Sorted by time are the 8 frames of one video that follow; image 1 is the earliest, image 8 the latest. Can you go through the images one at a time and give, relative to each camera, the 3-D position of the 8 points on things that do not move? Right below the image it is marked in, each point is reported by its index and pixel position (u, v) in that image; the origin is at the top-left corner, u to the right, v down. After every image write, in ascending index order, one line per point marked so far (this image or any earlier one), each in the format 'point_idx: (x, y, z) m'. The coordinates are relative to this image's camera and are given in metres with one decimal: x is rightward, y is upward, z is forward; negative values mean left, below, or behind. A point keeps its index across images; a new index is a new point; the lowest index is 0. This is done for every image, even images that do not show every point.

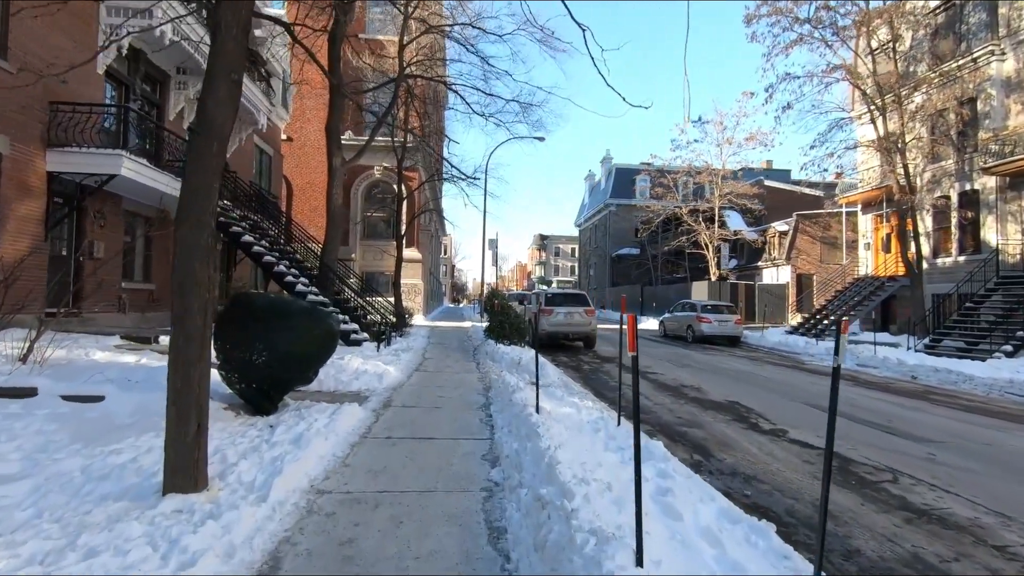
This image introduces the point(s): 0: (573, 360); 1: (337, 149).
0: (+1.8, -2.1, +15.9) m
1: (-5.4, +4.2, +16.3) m
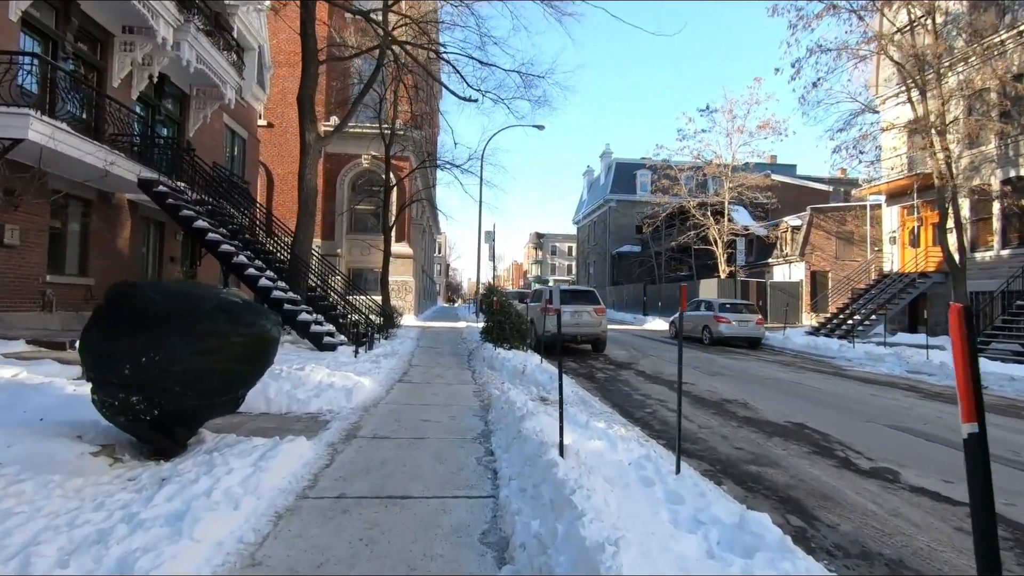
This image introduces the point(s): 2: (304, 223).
0: (+1.8, -2.0, +13.8) m
1: (-5.3, +4.4, +14.2) m
2: (-5.4, +1.7, +14.1) m
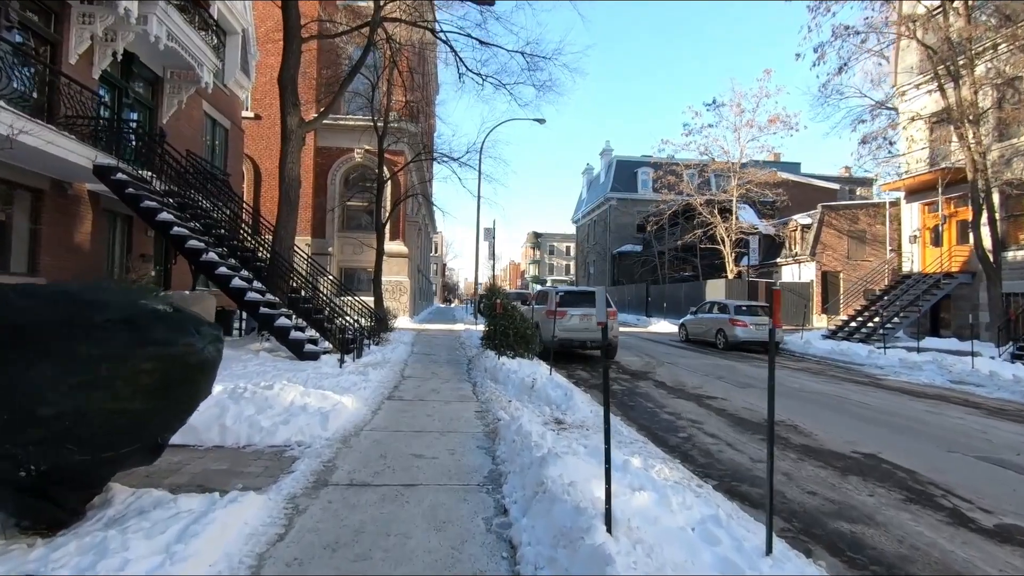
0: (+1.9, -2.0, +12.5) m
1: (-5.2, +4.3, +12.8) m
2: (-5.3, +1.7, +12.7) m
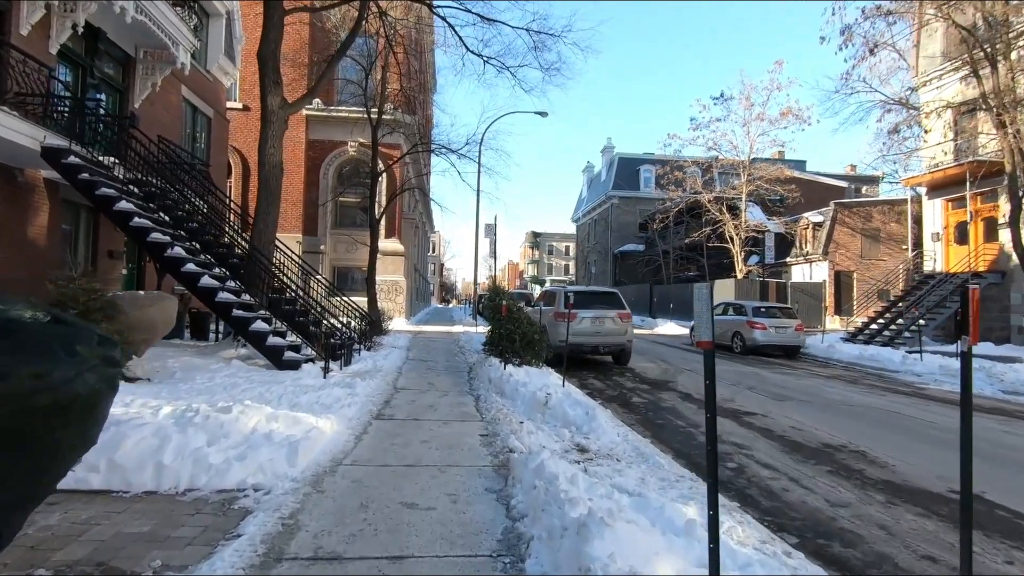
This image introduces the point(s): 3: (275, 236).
0: (+2.1, -2.0, +11.2) m
1: (-5.1, +4.3, +11.5) m
2: (-5.2, +1.7, +11.4) m
3: (-5.1, +1.1, +11.5) m
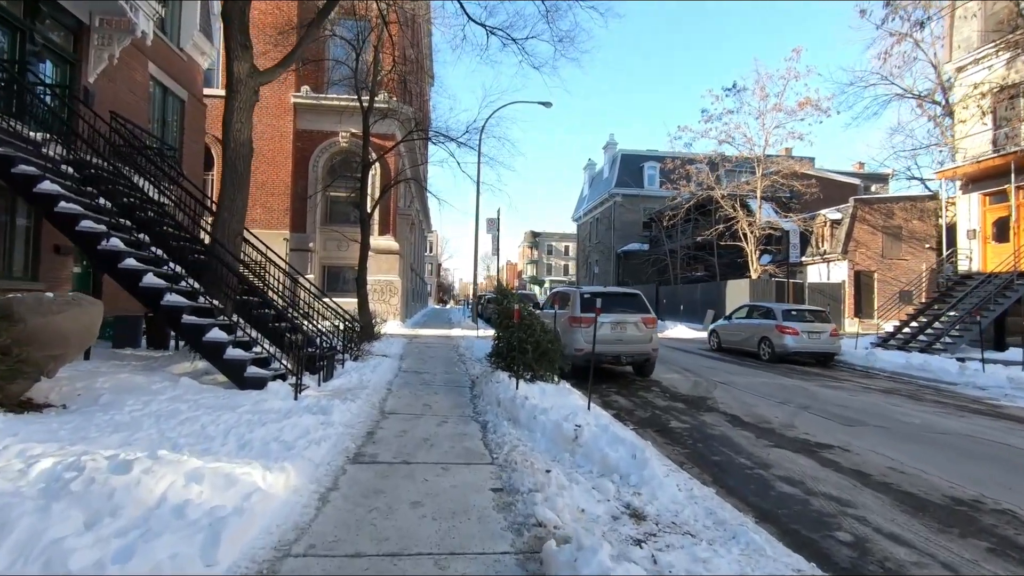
0: (+2.2, -2.1, +9.5) m
1: (-4.9, +4.3, +9.7) m
2: (-5.0, +1.7, +9.6) m
3: (-4.9, +1.1, +9.7) m
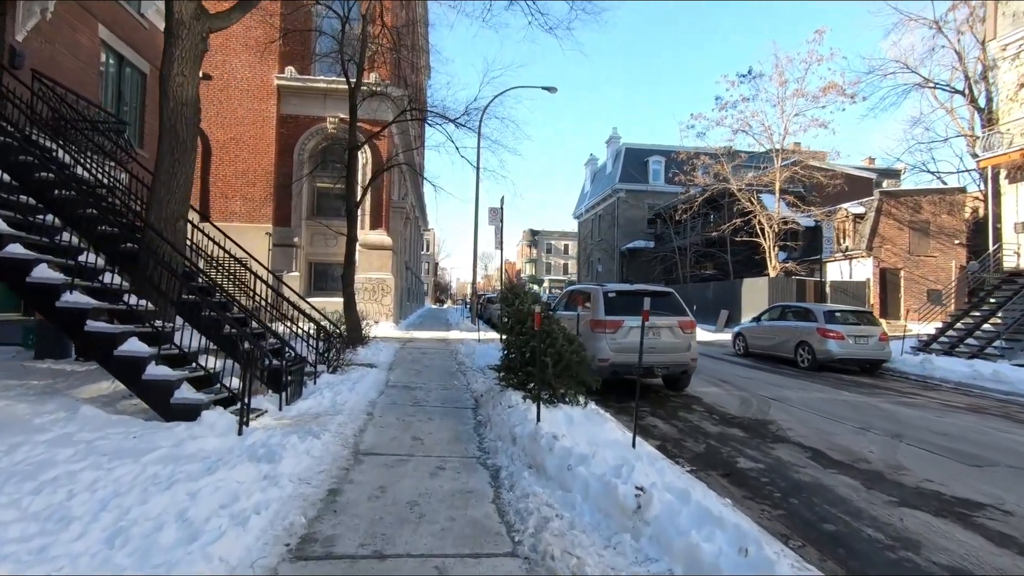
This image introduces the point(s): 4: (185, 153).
0: (+2.4, -2.0, +7.6) m
1: (-4.7, +4.4, +7.7) m
2: (-4.8, +1.7, +7.6) m
3: (-4.7, +1.1, +7.7) m
4: (-4.6, +1.9, +7.7) m
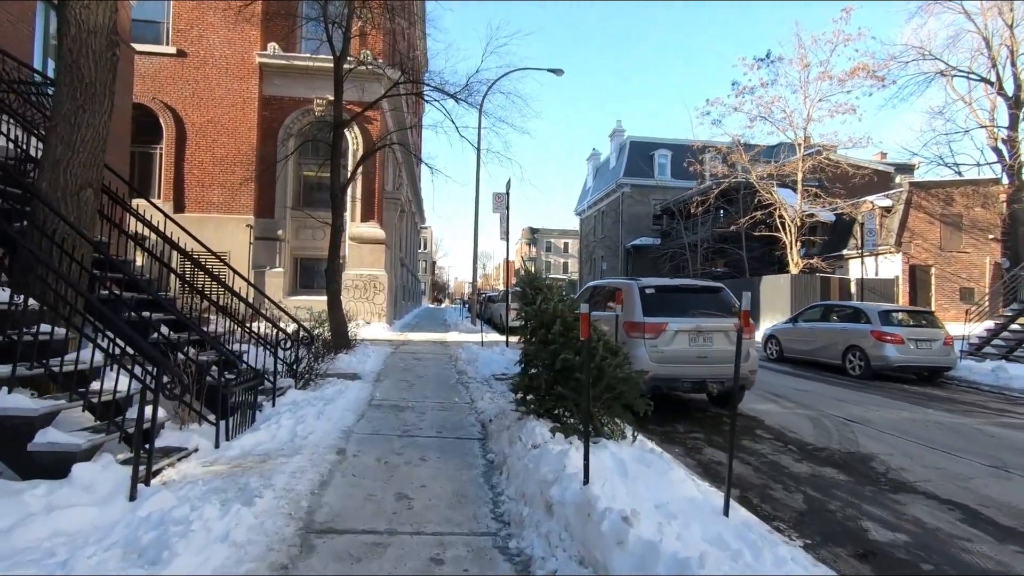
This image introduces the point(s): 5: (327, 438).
0: (+2.7, -1.9, +5.7) m
1: (-4.5, +4.5, +5.8) m
2: (-4.6, +1.8, +5.7) m
3: (-4.5, +1.2, +5.8) m
4: (-4.4, +2.0, +5.8) m
5: (-1.9, -1.5, +5.5) m
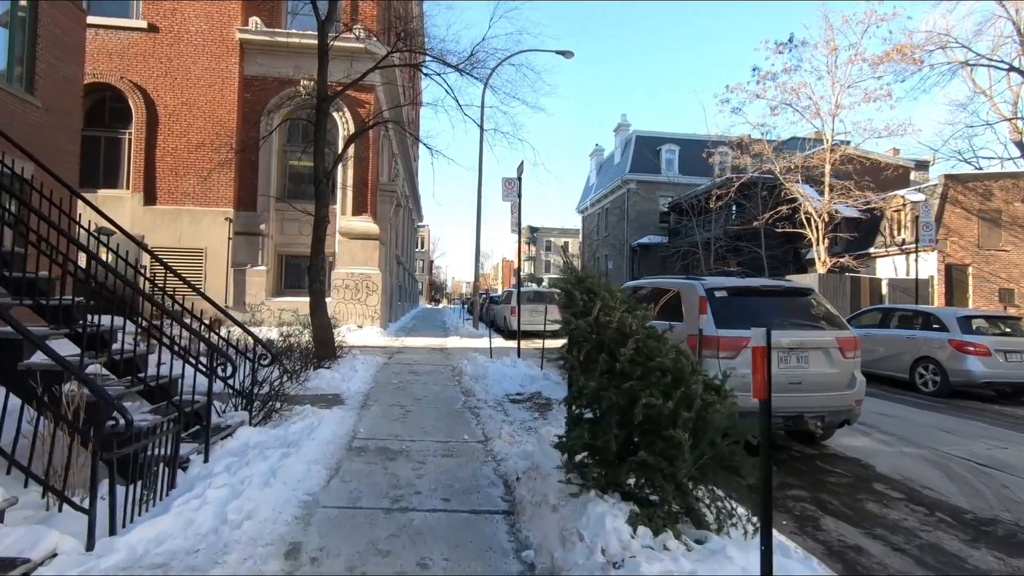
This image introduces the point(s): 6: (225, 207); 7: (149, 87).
0: (+3.0, -2.0, +3.8) m
1: (-4.2, +4.4, +3.8) m
2: (-4.2, +1.8, +3.7) m
3: (-4.1, +1.2, +3.8) m
4: (-4.1, +2.0, +3.8) m
5: (-1.6, -1.6, +3.6) m
6: (-10.0, +2.8, +18.6) m
7: (-12.2, +6.8, +17.9) m
